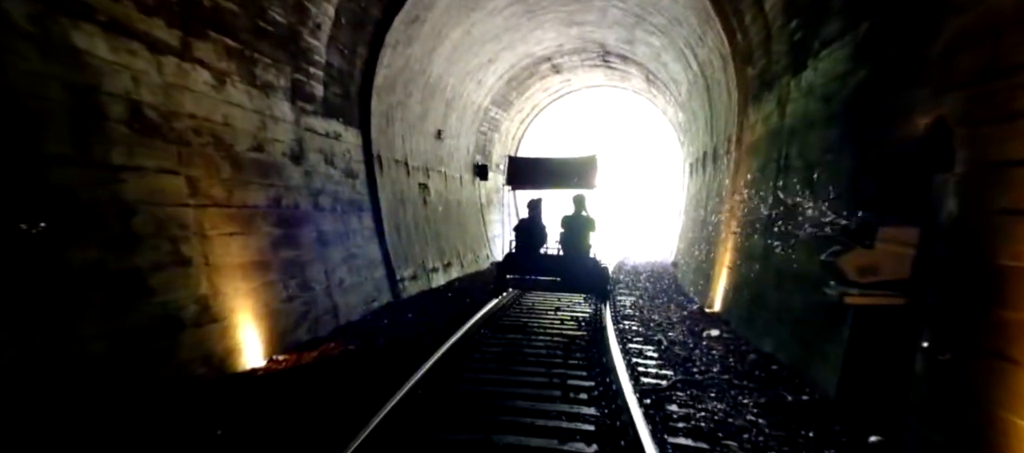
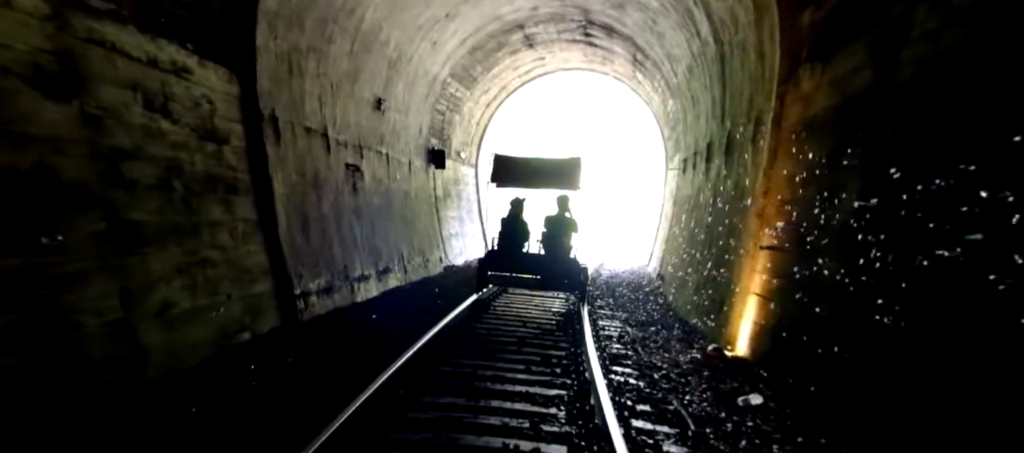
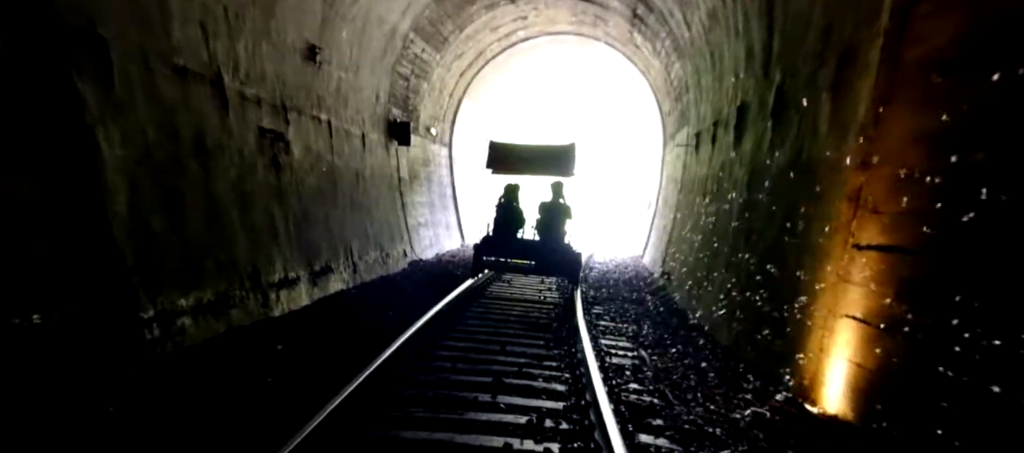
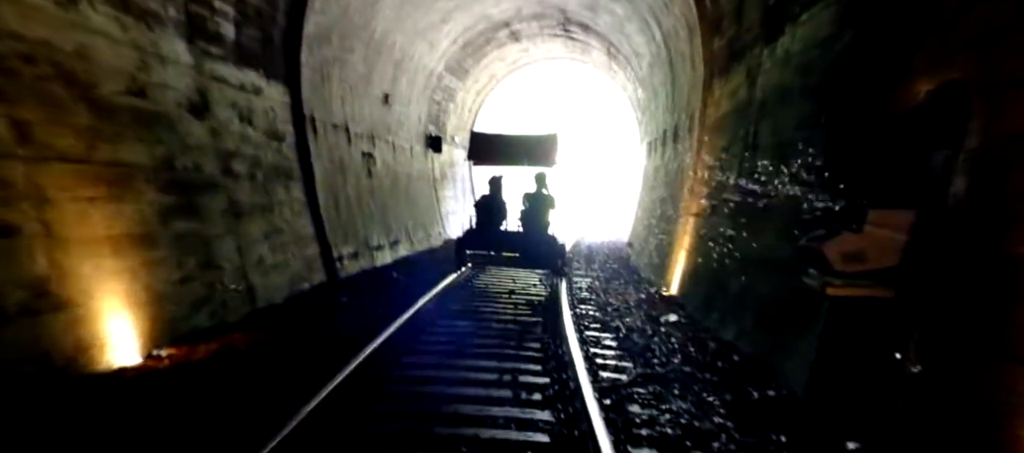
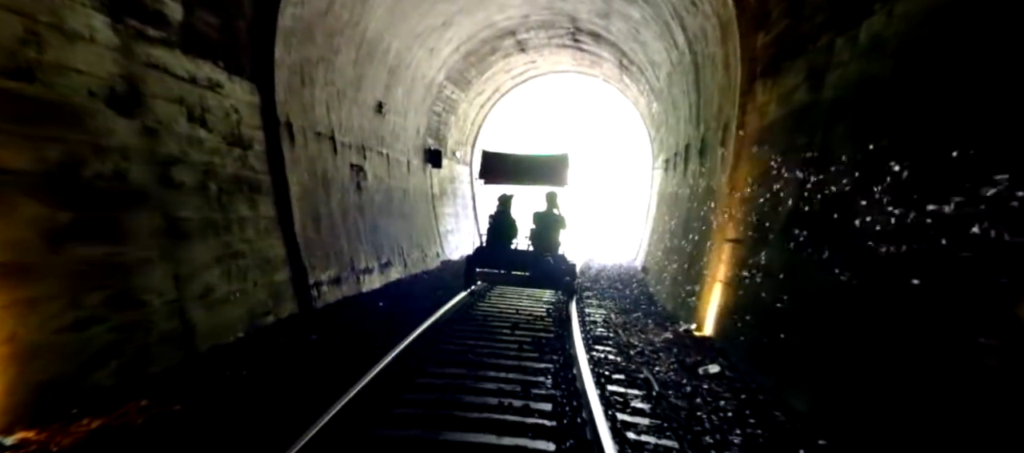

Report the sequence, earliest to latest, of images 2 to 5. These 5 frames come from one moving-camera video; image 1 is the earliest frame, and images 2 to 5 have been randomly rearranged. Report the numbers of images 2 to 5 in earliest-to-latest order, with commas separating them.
4, 5, 2, 3
